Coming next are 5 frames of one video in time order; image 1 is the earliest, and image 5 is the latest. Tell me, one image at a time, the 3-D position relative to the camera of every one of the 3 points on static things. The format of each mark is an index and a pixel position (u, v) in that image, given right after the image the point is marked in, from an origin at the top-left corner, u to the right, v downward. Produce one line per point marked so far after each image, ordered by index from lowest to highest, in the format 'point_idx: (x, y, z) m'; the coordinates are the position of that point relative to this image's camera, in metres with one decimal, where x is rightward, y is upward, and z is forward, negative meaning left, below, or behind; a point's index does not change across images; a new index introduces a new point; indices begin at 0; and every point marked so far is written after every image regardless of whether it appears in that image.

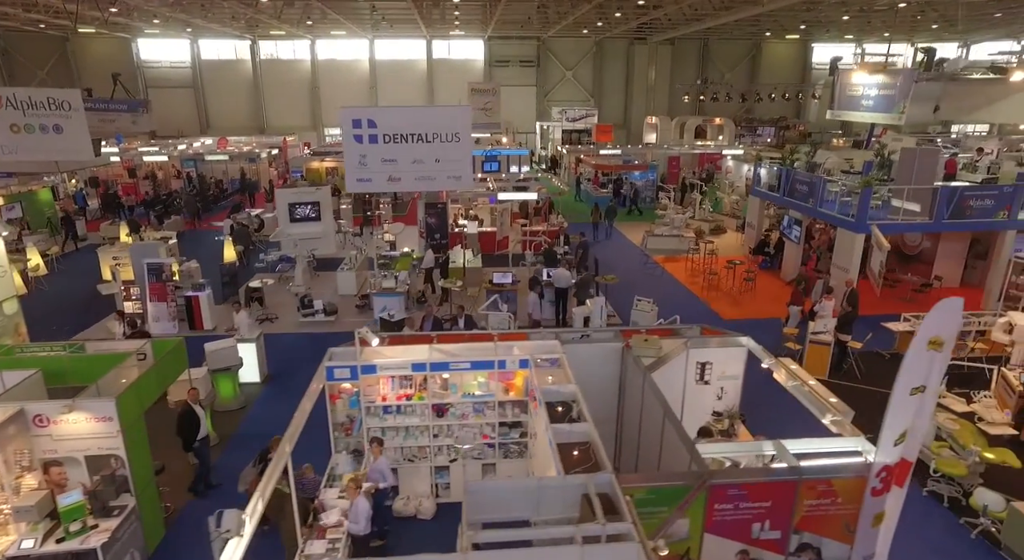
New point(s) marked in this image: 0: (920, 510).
0: (+4.2, -2.4, +5.6) m
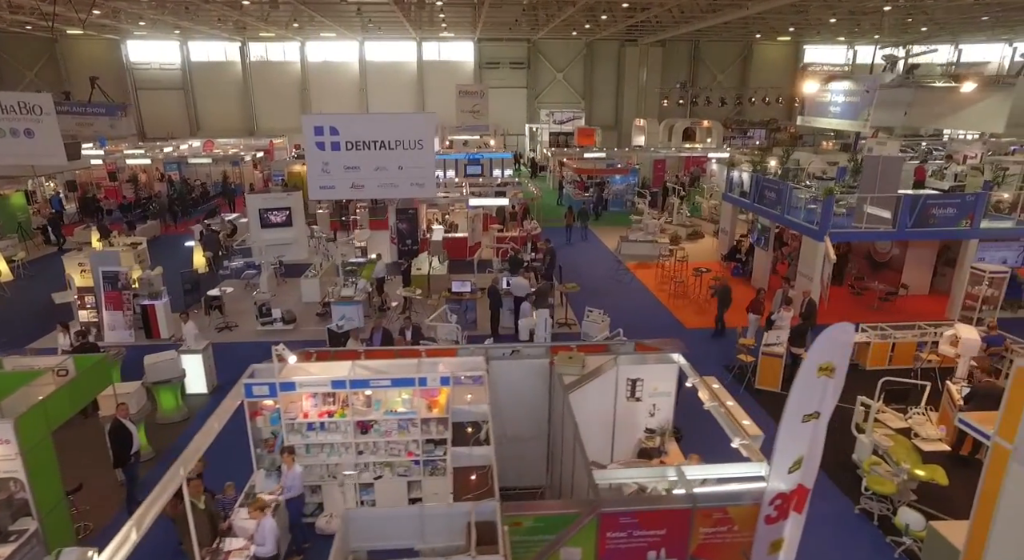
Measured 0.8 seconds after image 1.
0: (+3.5, -2.5, +5.5) m
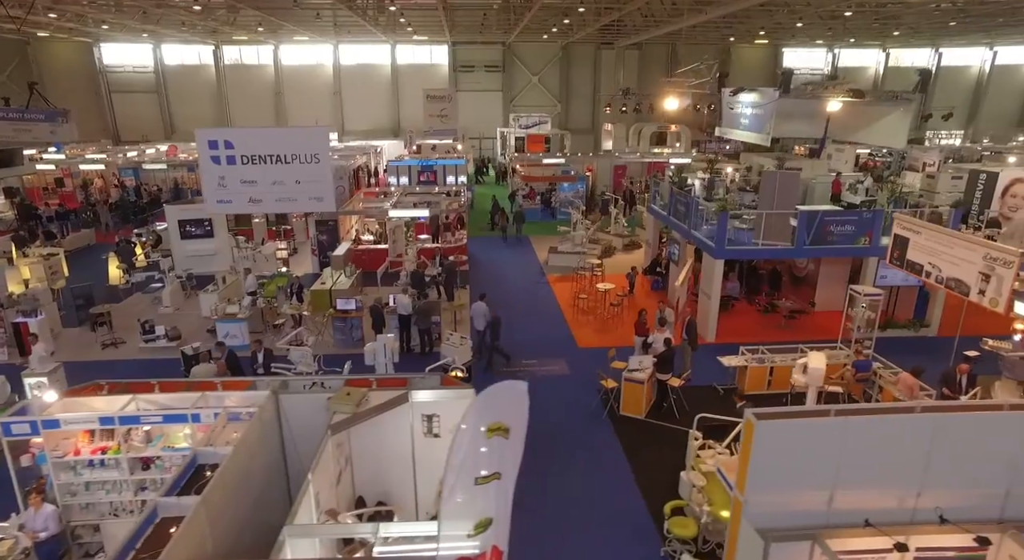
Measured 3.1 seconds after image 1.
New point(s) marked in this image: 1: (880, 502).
0: (+1.3, -2.9, +5.3) m
1: (+2.7, -1.6, +4.0) m
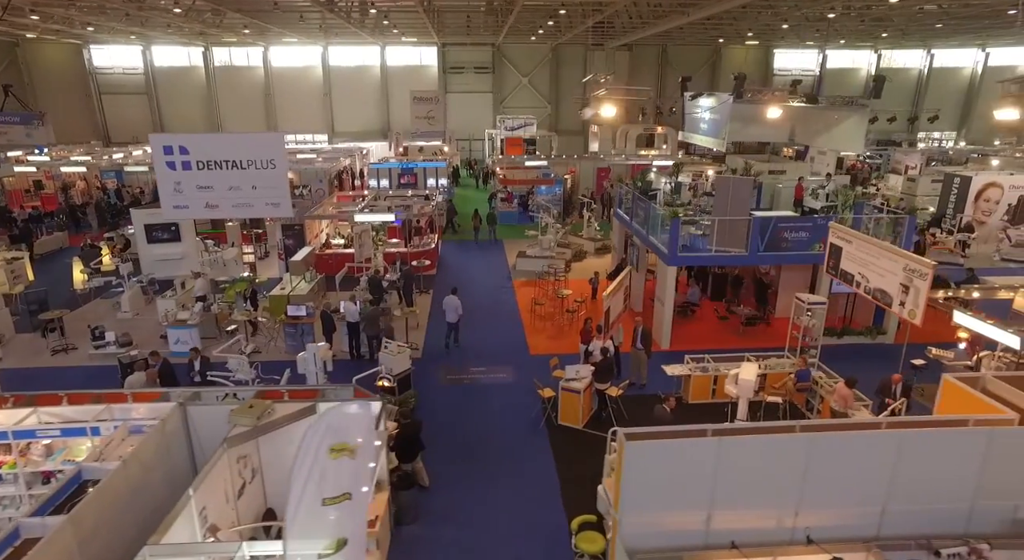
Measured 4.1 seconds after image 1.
0: (+0.4, -3.0, +5.3) m
1: (+1.8, -1.8, +4.0) m
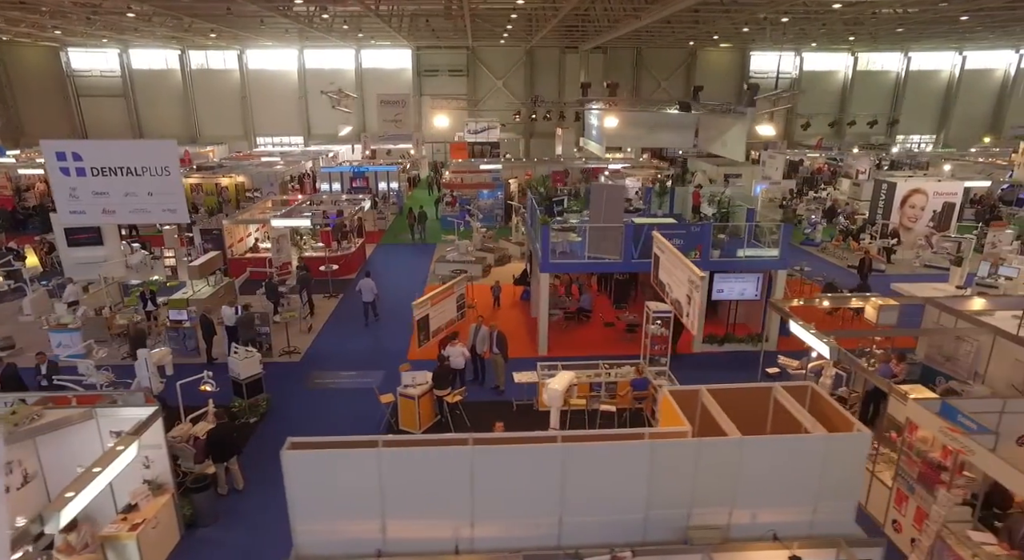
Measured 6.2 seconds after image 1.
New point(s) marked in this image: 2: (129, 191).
0: (-2.0, -3.1, +5.4) m
1: (-0.6, -1.9, +4.1) m
2: (-7.5, +1.7, +10.3) m
